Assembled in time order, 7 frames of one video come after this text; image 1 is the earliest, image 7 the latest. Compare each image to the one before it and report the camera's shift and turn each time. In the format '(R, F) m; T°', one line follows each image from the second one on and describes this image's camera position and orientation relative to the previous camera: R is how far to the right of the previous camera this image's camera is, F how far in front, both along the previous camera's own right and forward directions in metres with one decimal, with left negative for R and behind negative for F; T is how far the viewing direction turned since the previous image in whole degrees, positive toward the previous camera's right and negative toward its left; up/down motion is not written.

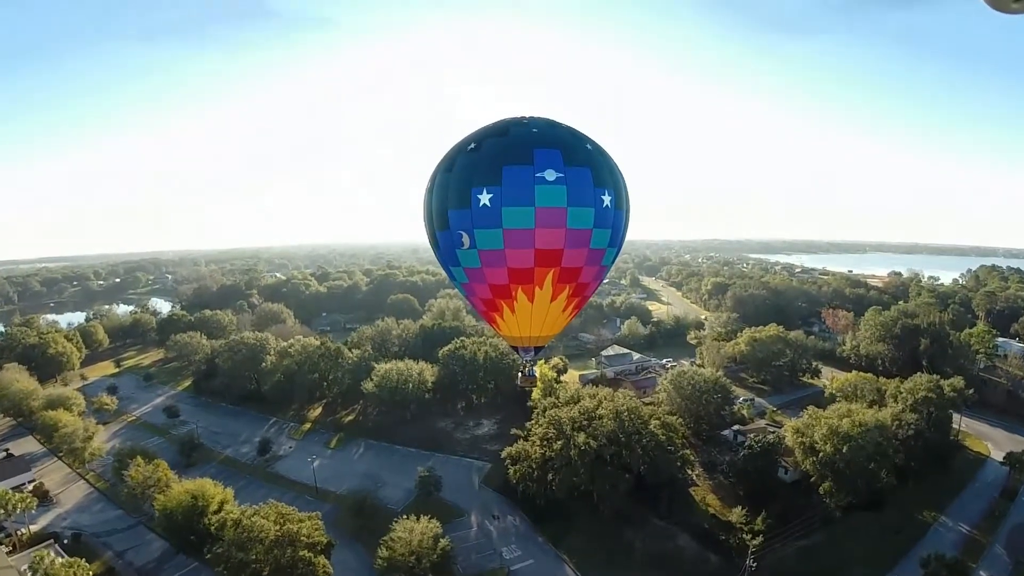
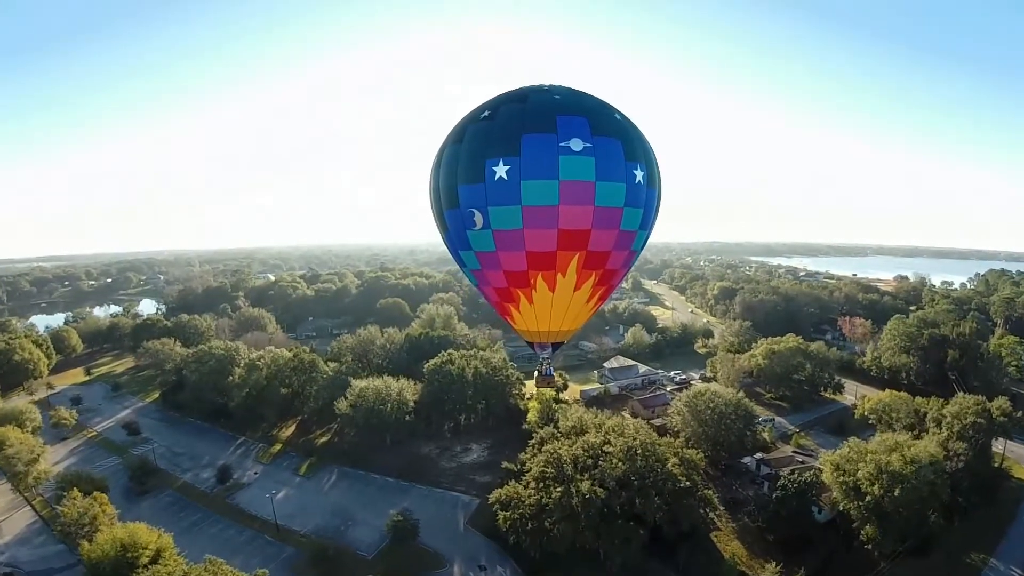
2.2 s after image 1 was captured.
(+0.2, +2.3) m; 0°
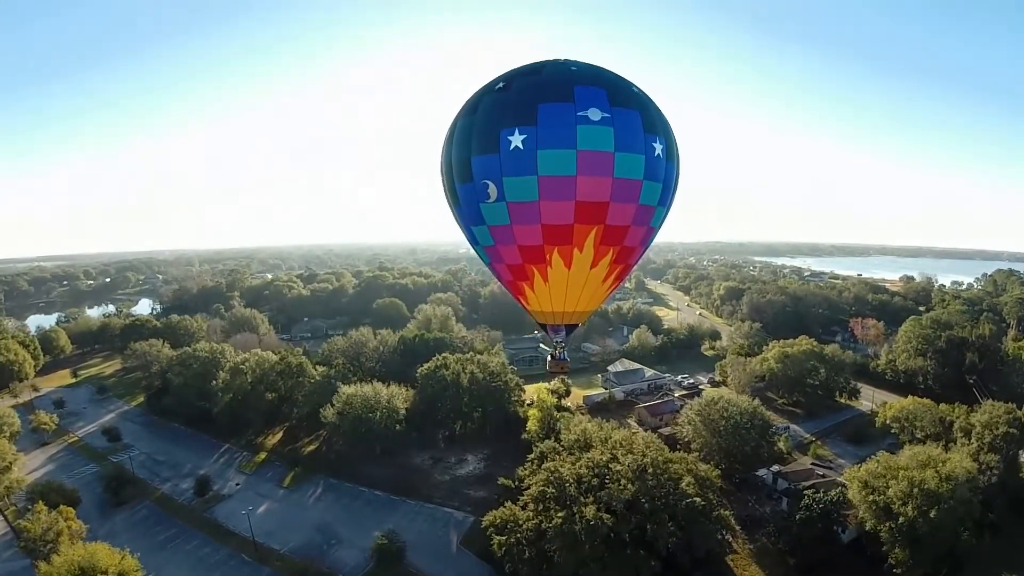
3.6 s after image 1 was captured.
(+0.1, +1.1) m; 0°
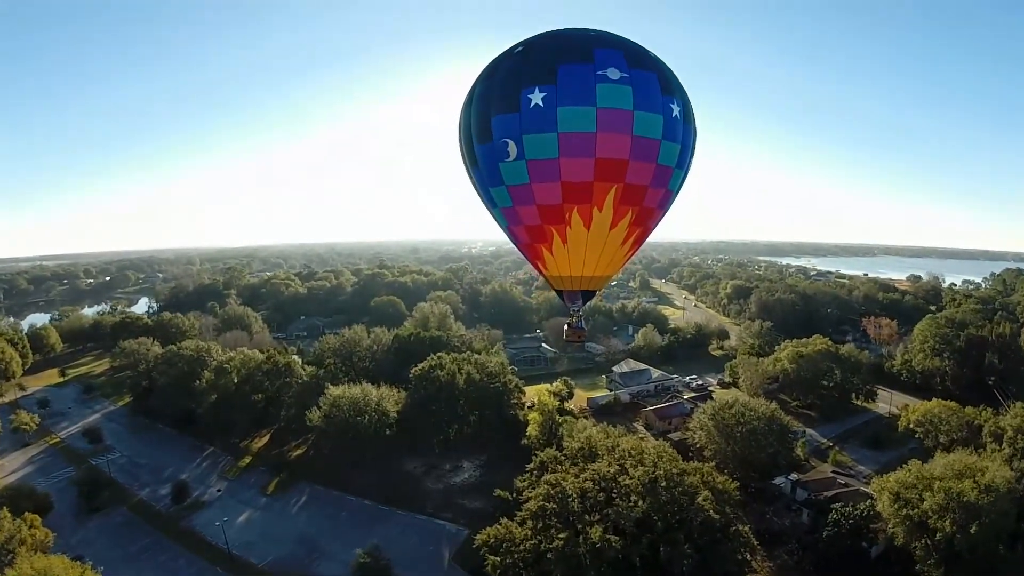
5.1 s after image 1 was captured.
(+0.1, +1.1) m; 0°
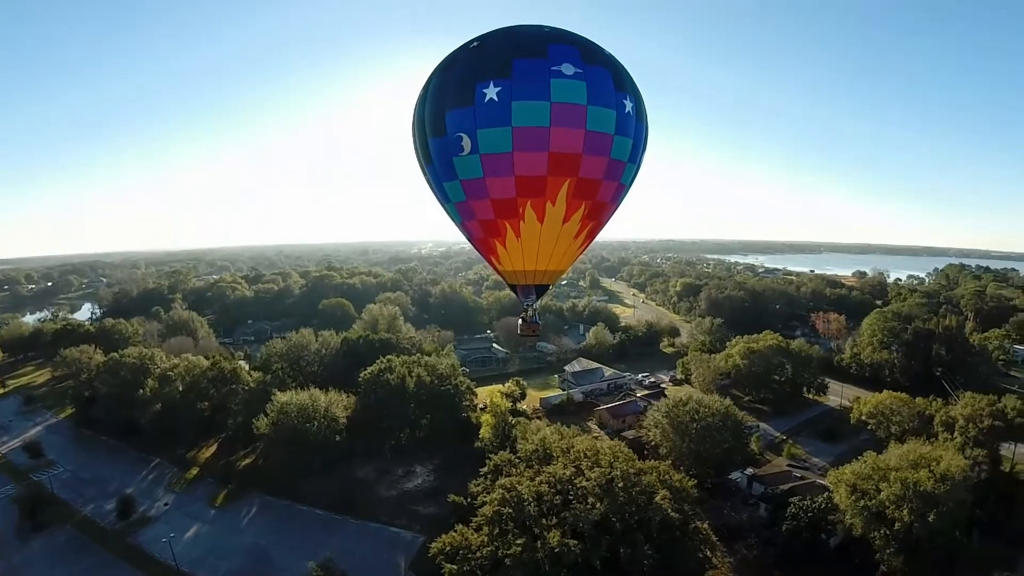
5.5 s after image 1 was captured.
(+0.2, +0.4) m; +3°
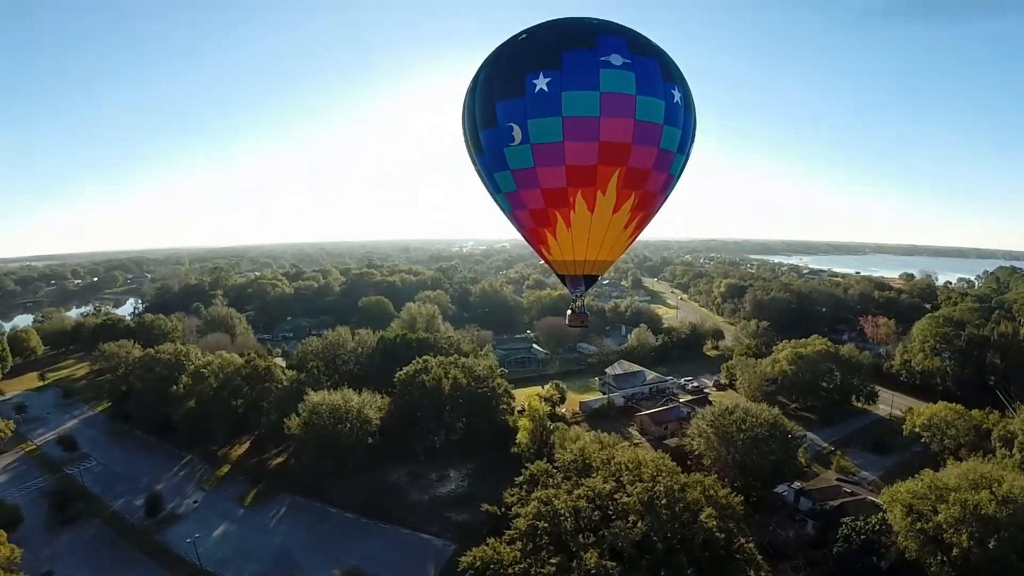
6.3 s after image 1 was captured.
(-0.1, +0.4) m; -3°
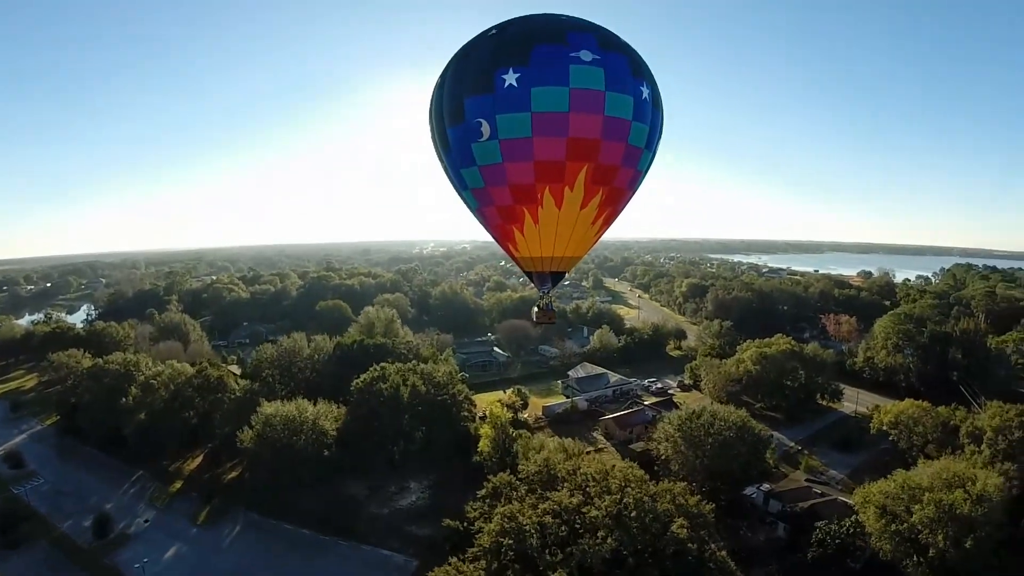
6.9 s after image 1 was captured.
(+0.2, +0.5) m; +3°
